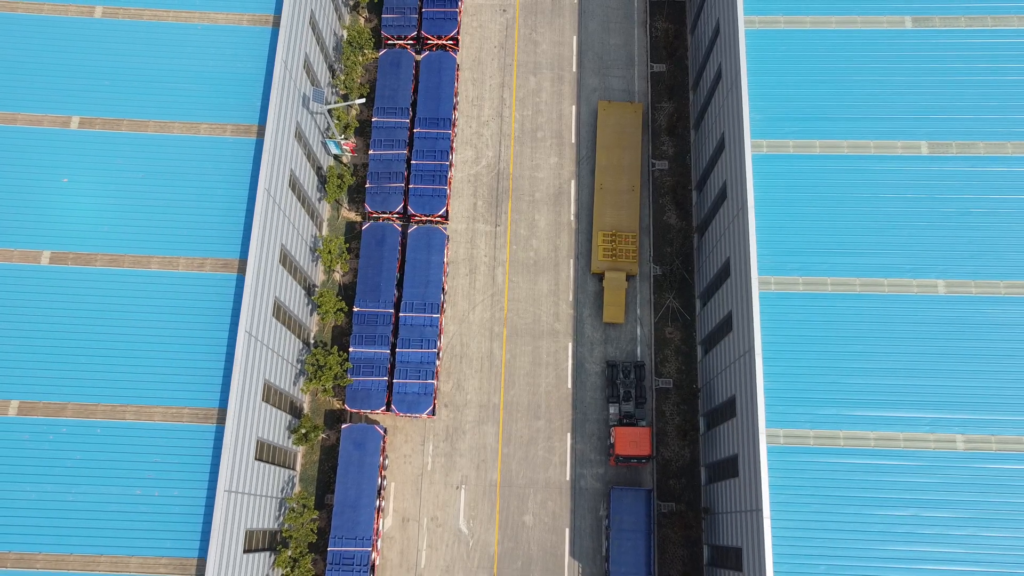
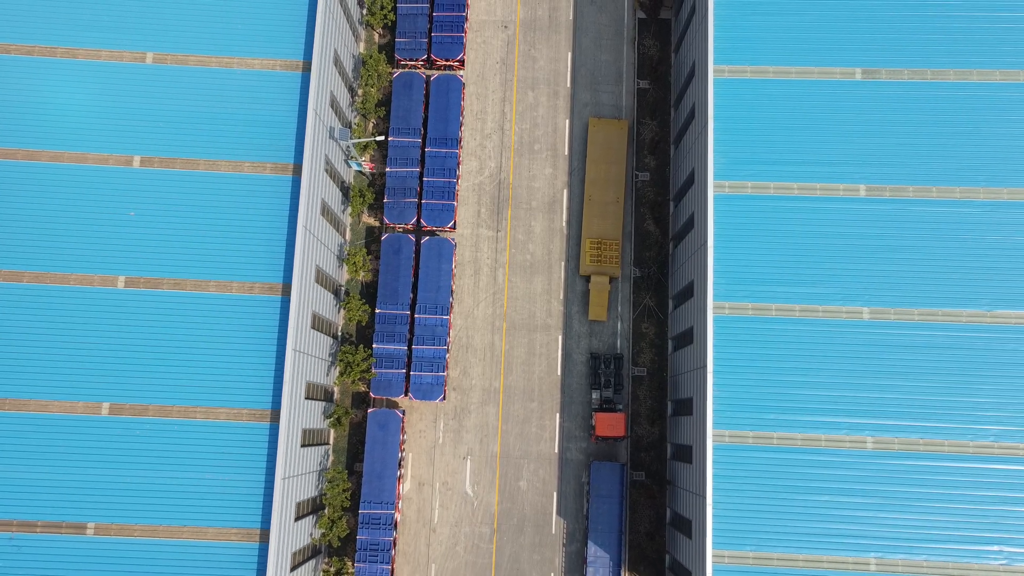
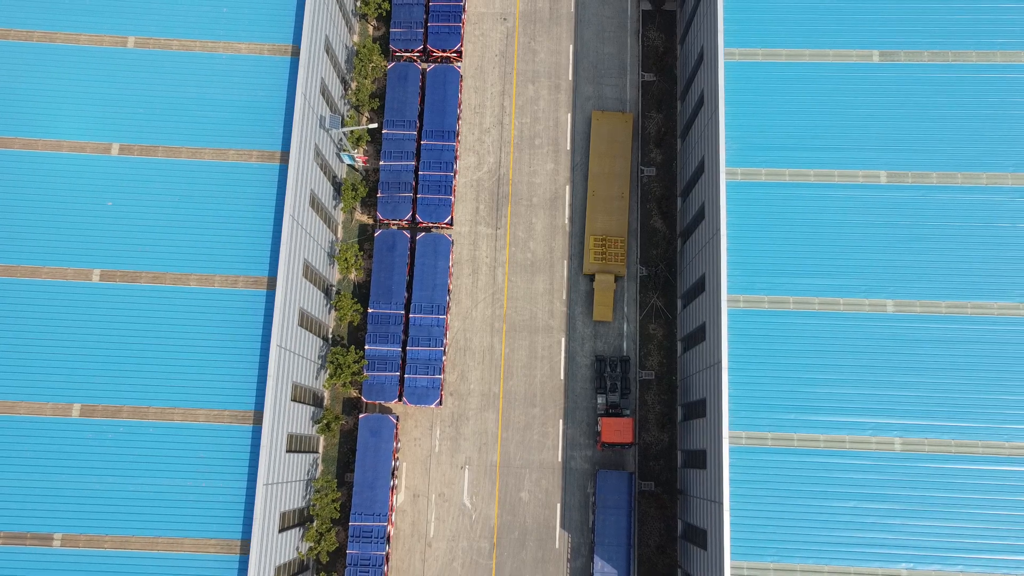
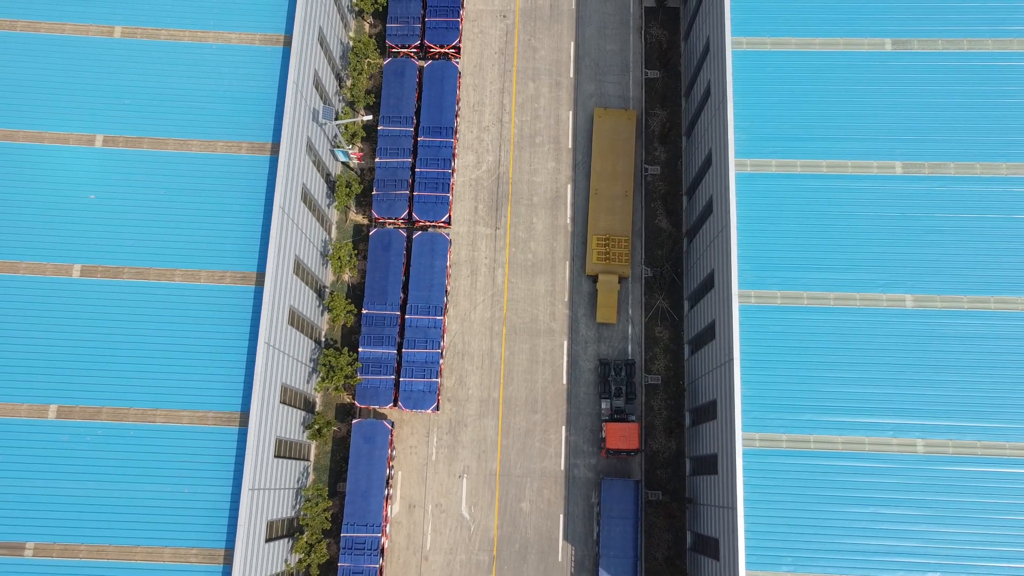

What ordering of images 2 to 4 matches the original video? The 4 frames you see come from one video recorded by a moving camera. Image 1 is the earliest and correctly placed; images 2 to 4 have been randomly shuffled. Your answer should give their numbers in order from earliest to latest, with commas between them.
4, 3, 2
